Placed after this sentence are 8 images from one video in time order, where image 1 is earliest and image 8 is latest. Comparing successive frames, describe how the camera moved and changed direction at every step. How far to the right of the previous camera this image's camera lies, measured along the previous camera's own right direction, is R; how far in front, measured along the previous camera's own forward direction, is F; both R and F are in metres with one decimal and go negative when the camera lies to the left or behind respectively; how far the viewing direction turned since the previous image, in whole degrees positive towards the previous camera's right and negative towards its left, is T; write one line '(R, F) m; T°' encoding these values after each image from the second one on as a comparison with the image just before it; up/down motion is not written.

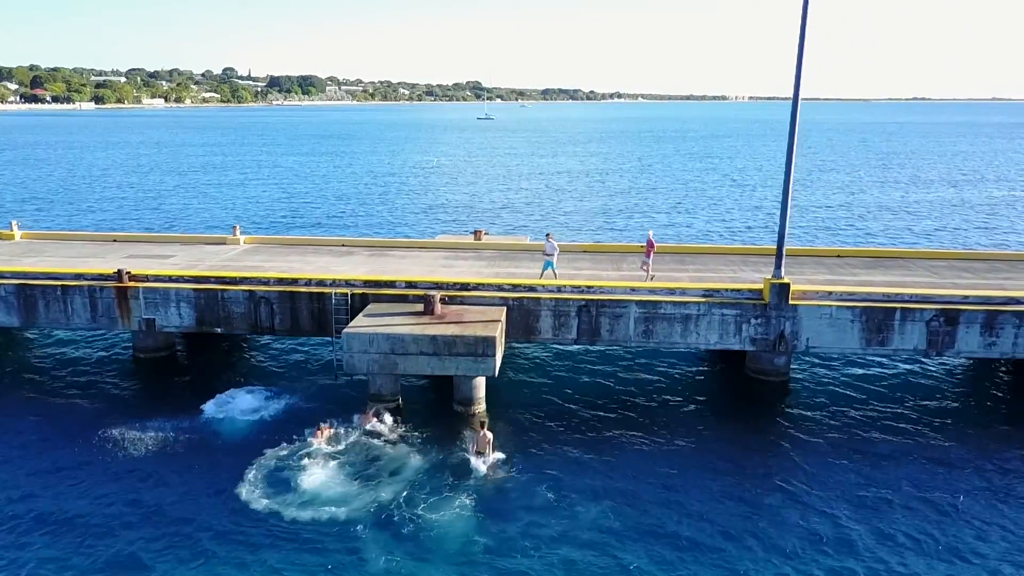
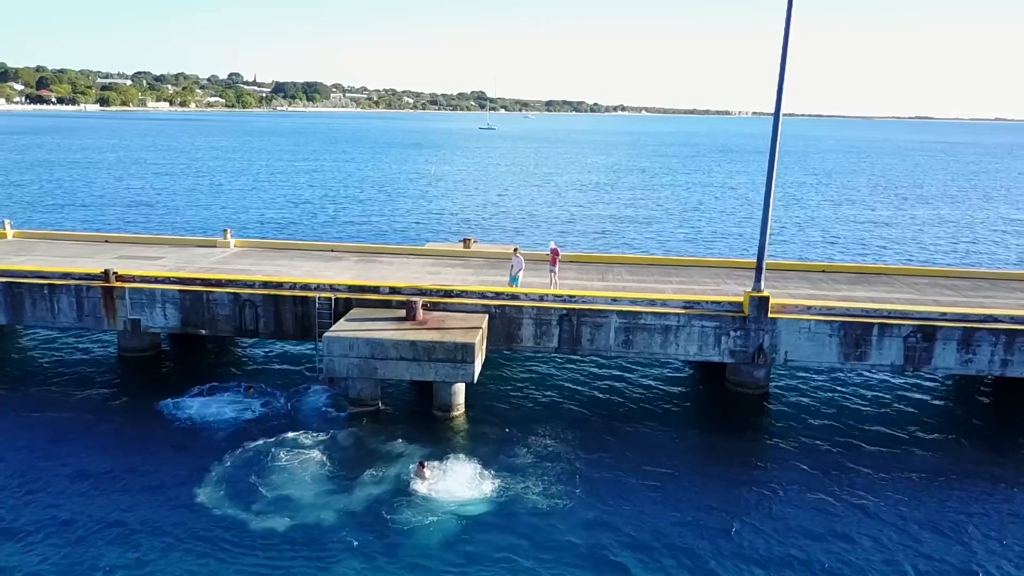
(+0.5, -0.2) m; 0°
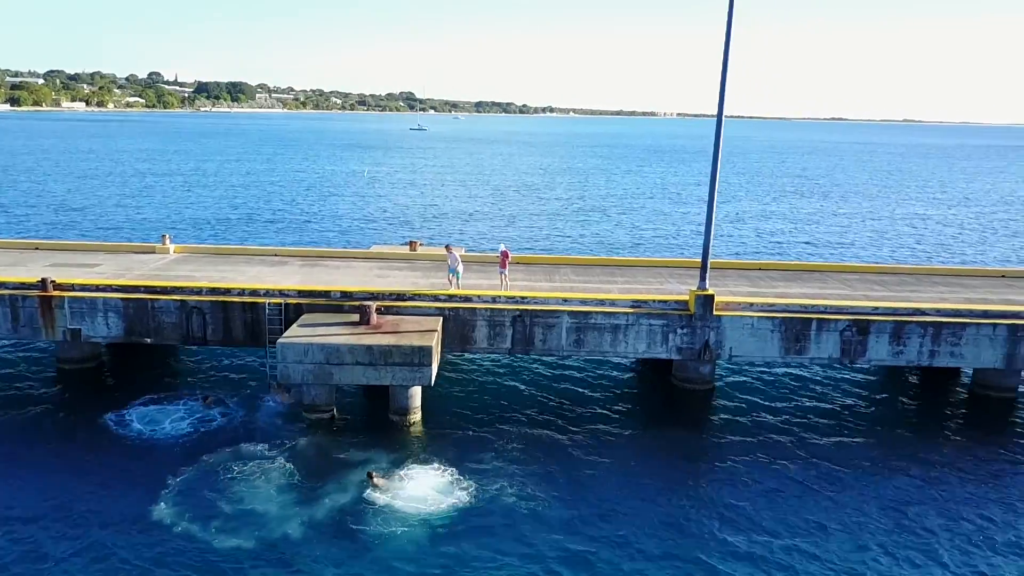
(-0.6, -0.2) m; +5°
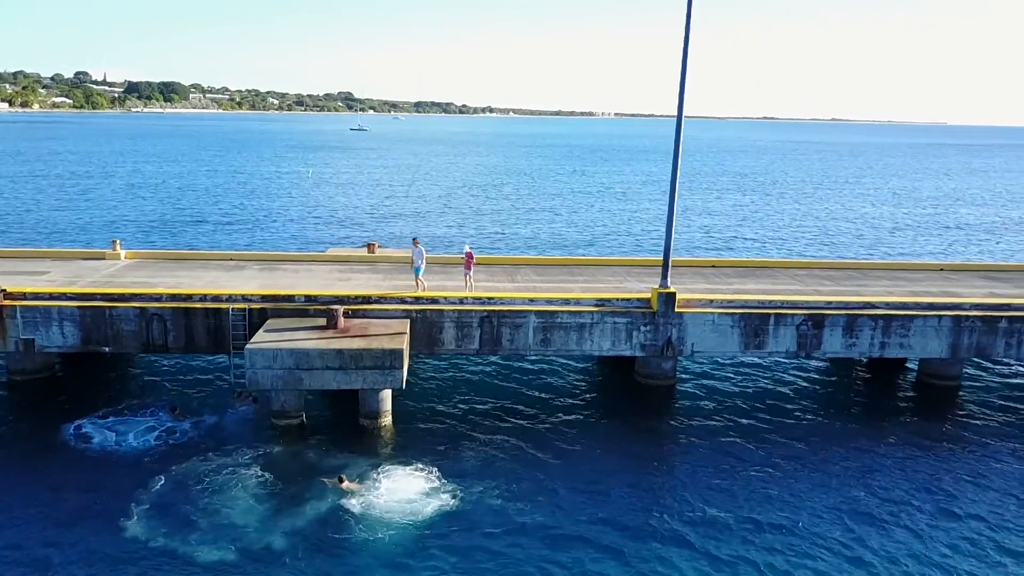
(-0.7, -0.1) m; +4°
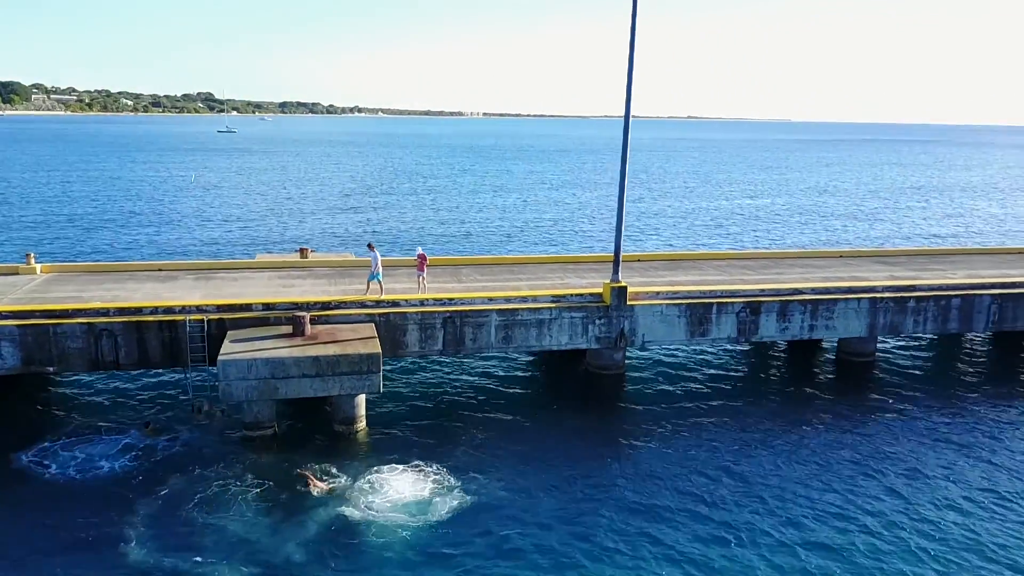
(-2.4, -0.3) m; +9°
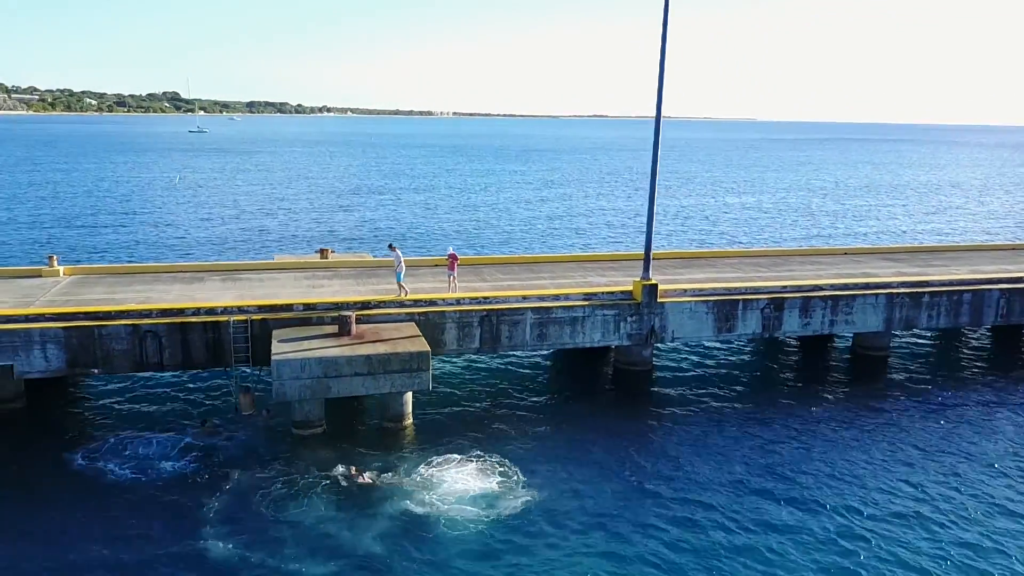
(-1.9, -0.3) m; +2°
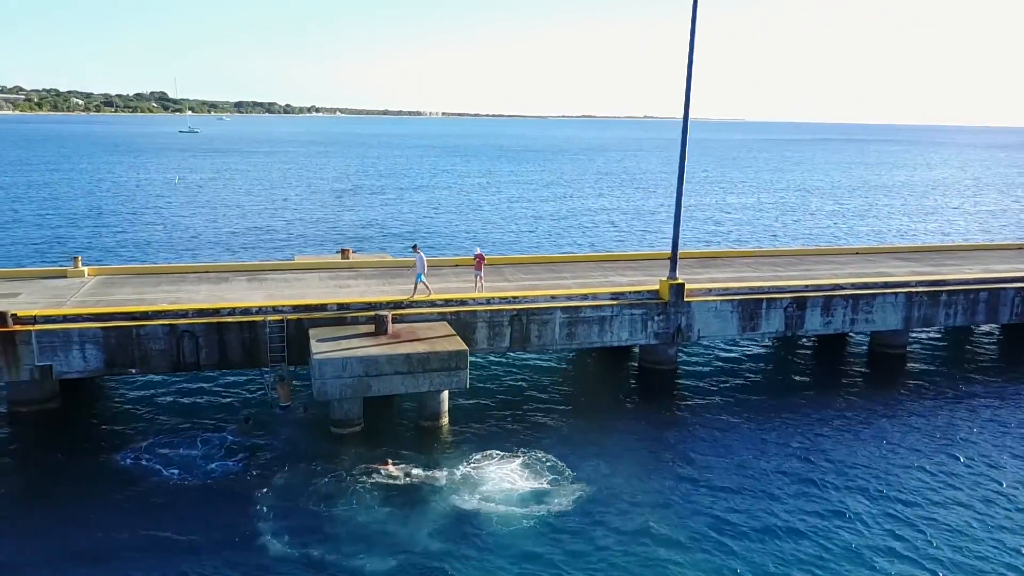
(-1.2, -0.2) m; +1°
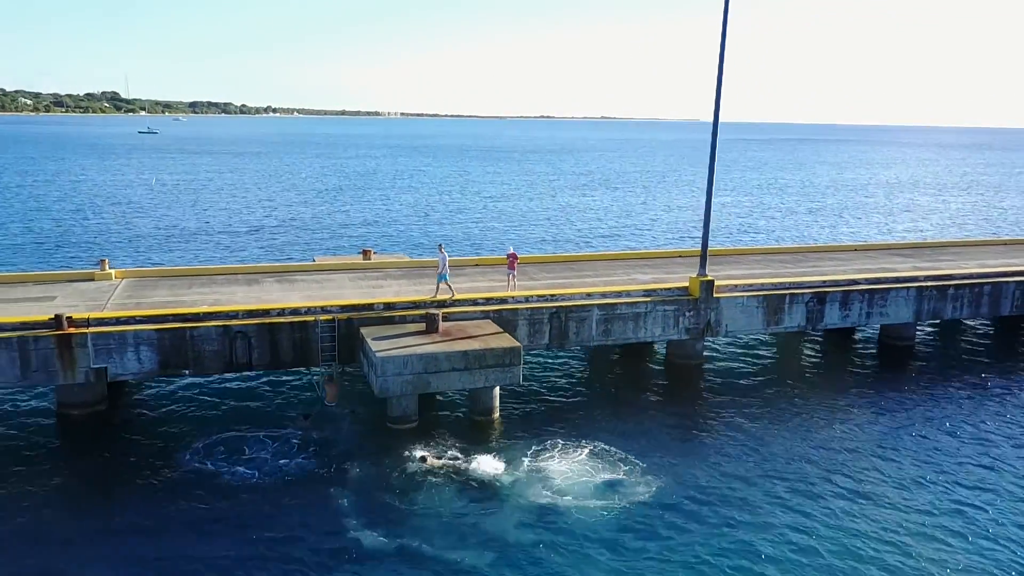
(-2.3, -0.4) m; +3°
